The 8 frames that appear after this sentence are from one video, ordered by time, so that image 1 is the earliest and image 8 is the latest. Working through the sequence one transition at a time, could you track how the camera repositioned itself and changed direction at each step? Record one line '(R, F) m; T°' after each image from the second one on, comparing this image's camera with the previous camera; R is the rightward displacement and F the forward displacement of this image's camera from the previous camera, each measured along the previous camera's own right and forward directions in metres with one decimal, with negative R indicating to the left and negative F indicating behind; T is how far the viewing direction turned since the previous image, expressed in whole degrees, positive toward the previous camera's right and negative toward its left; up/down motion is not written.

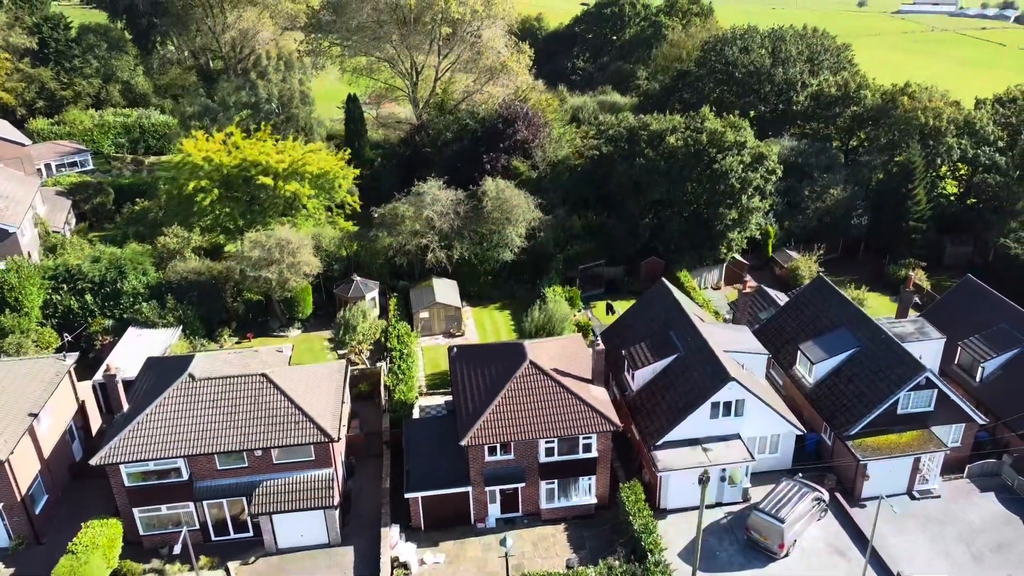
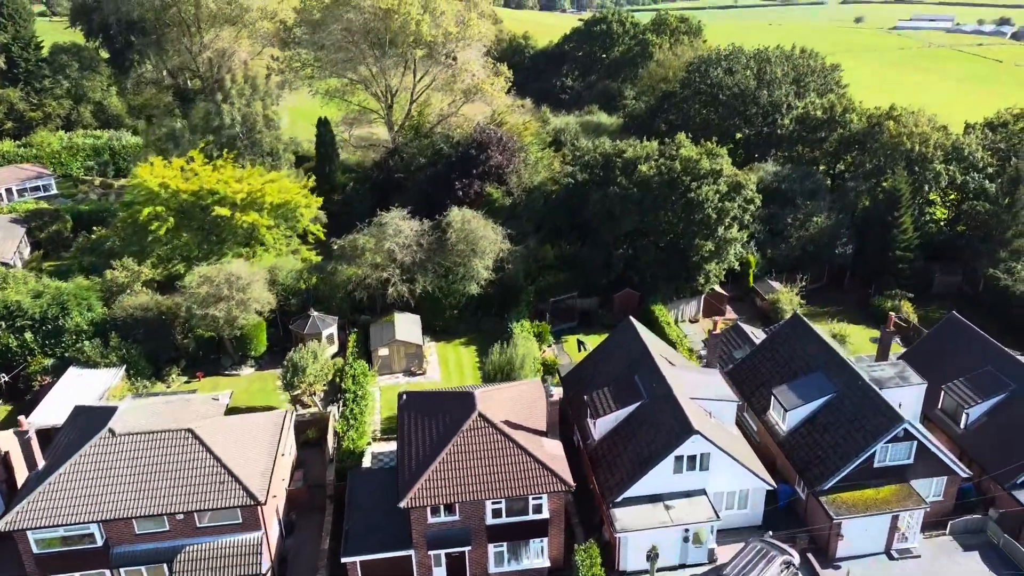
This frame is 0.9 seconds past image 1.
(+1.4, +1.4) m; 0°
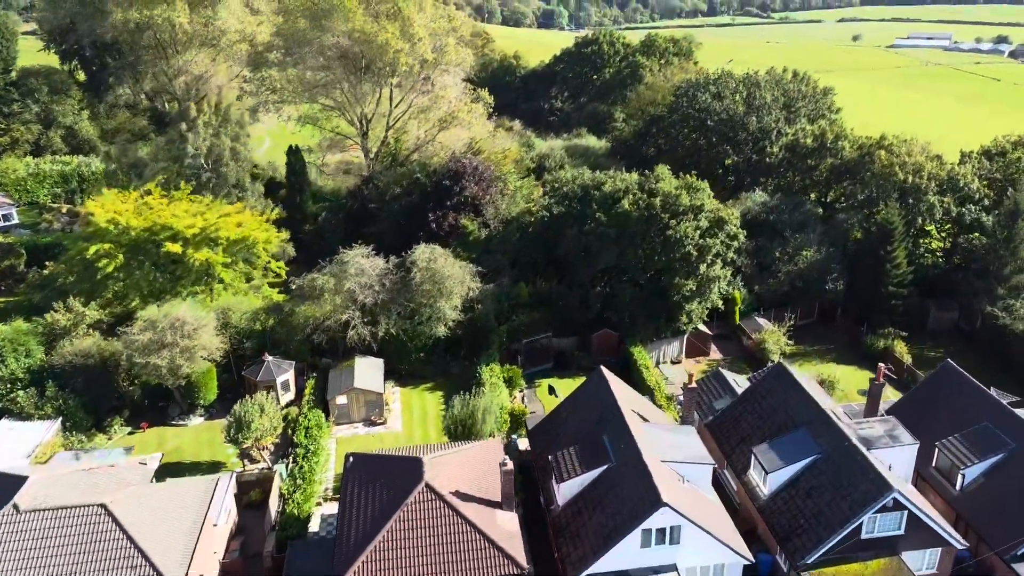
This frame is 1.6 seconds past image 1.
(+1.2, +1.8) m; 0°
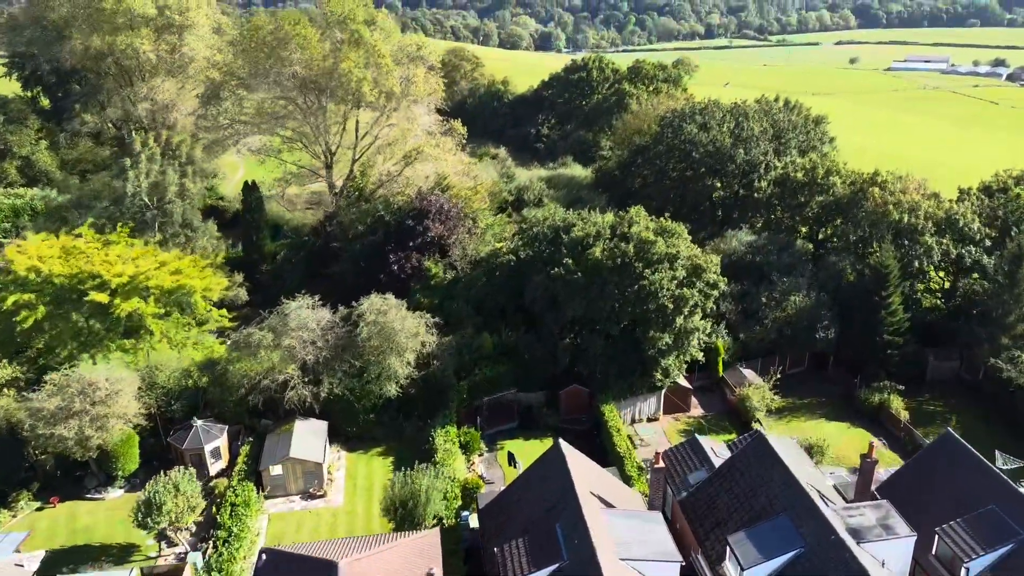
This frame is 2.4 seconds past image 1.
(+1.5, +2.7) m; 0°
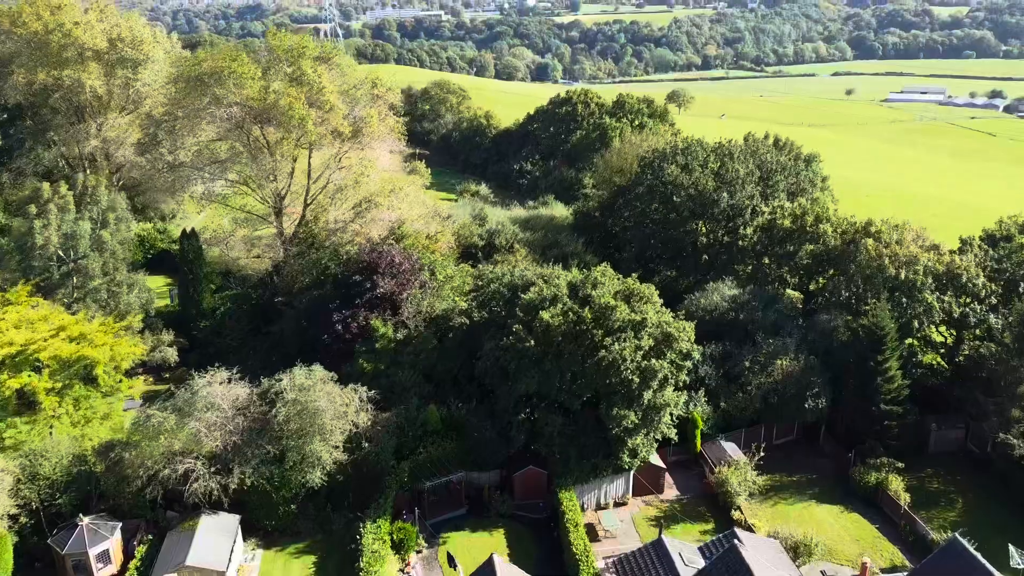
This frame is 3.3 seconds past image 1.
(+1.8, +3.5) m; 0°
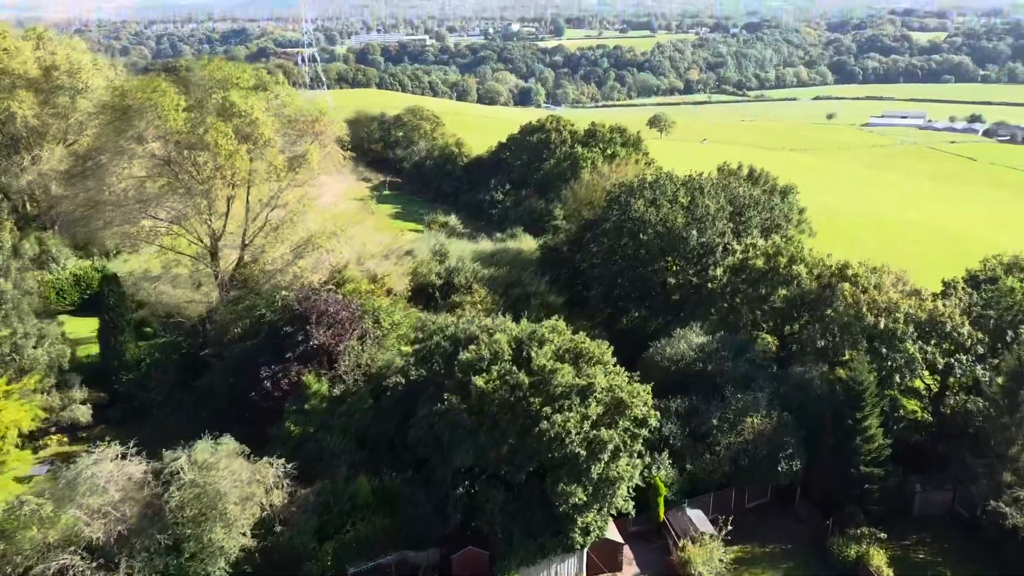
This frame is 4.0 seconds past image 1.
(+1.5, +2.8) m; +1°
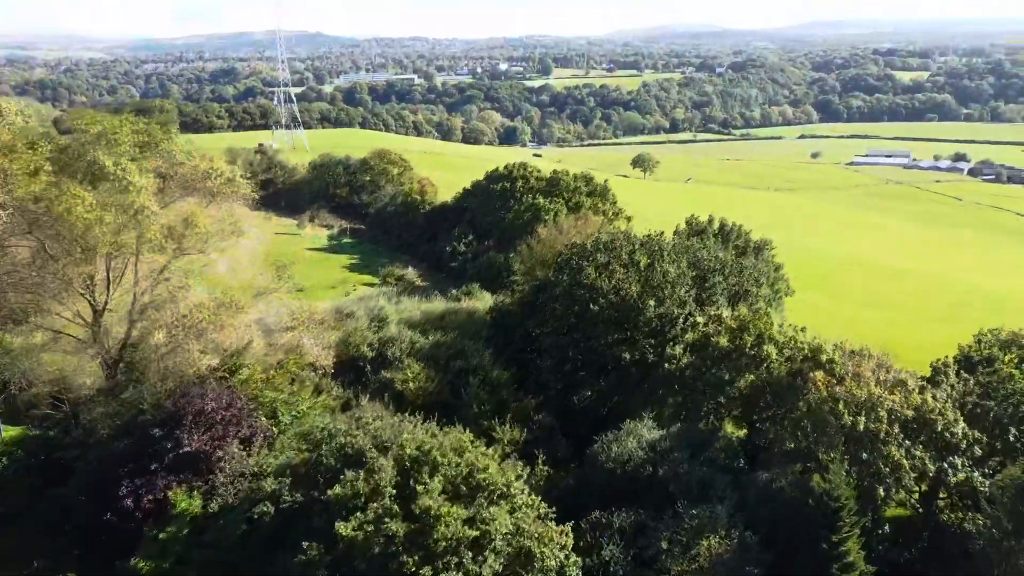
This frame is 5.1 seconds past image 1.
(+2.6, +4.7) m; +1°
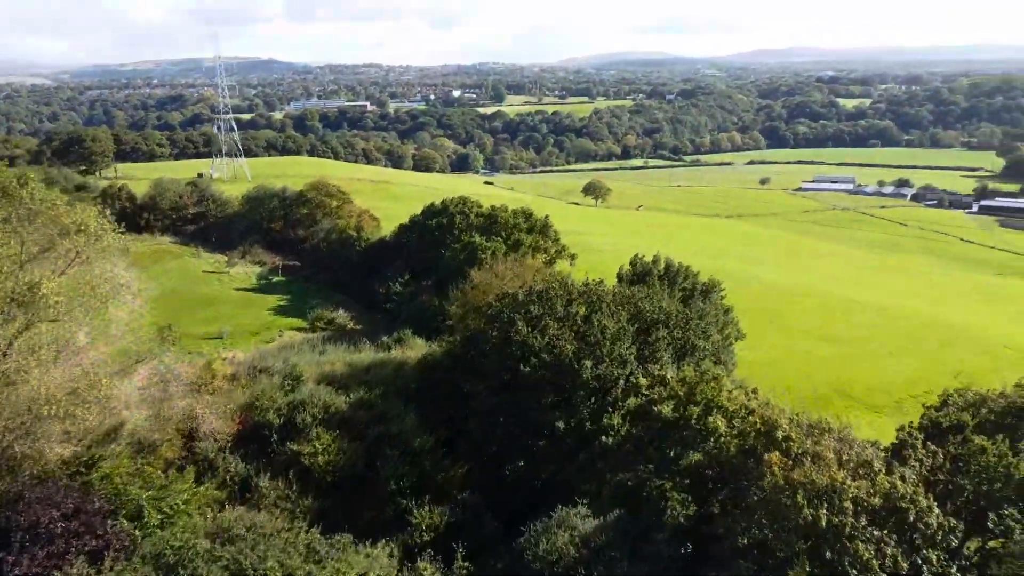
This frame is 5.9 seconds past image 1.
(+1.5, +3.8) m; +3°
